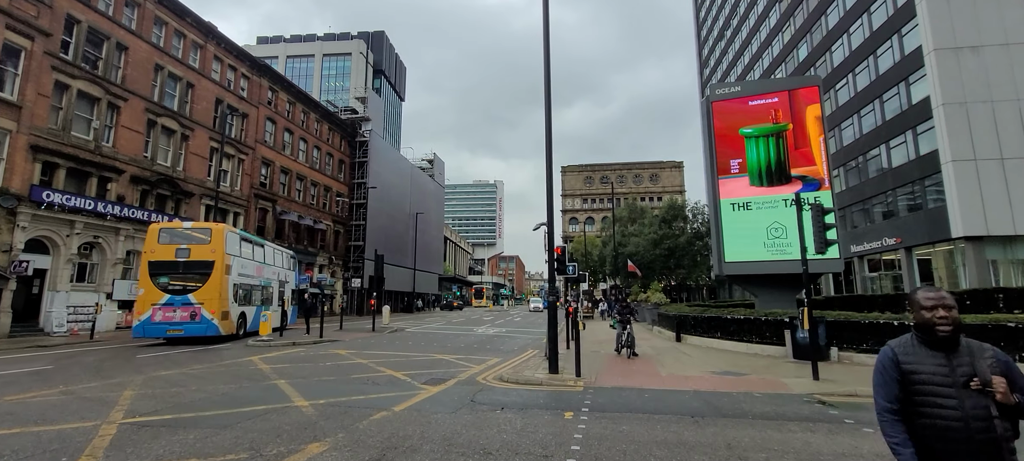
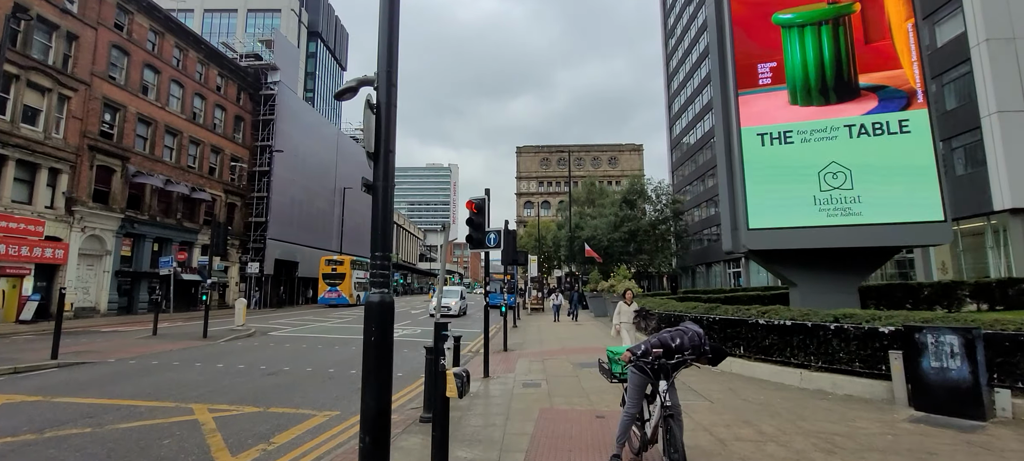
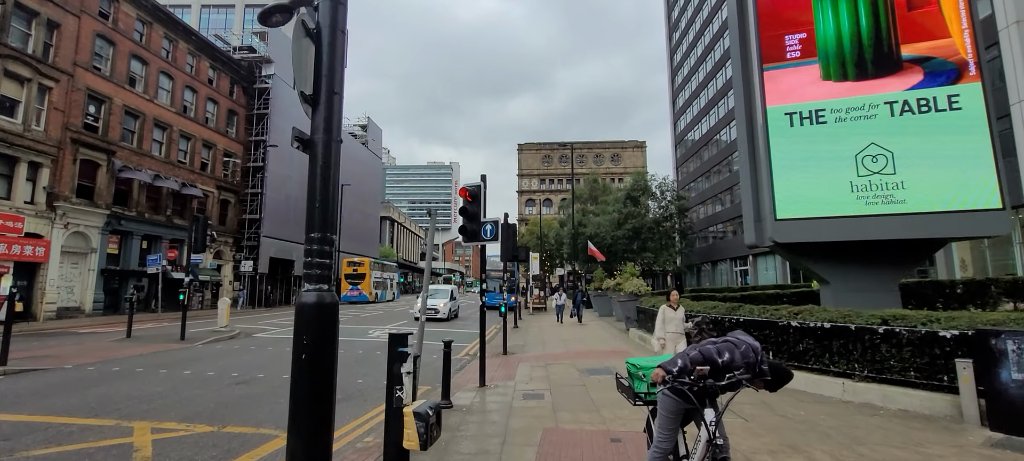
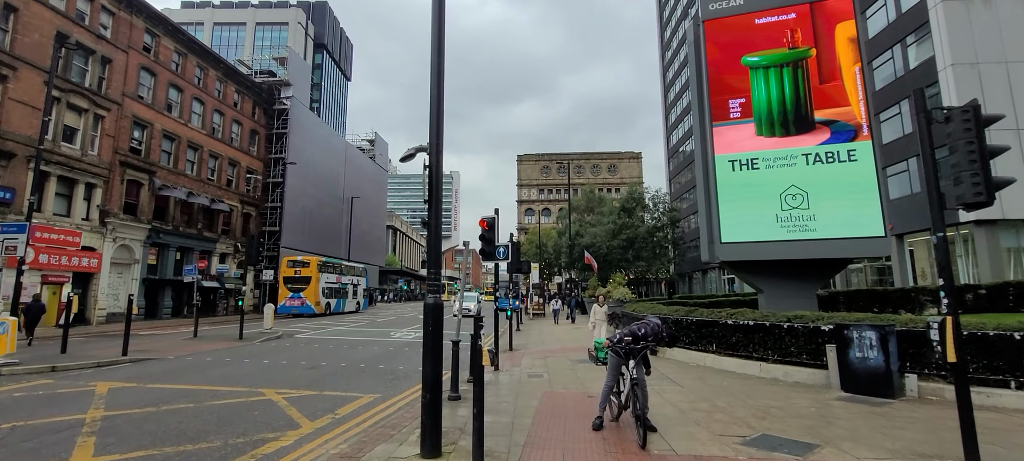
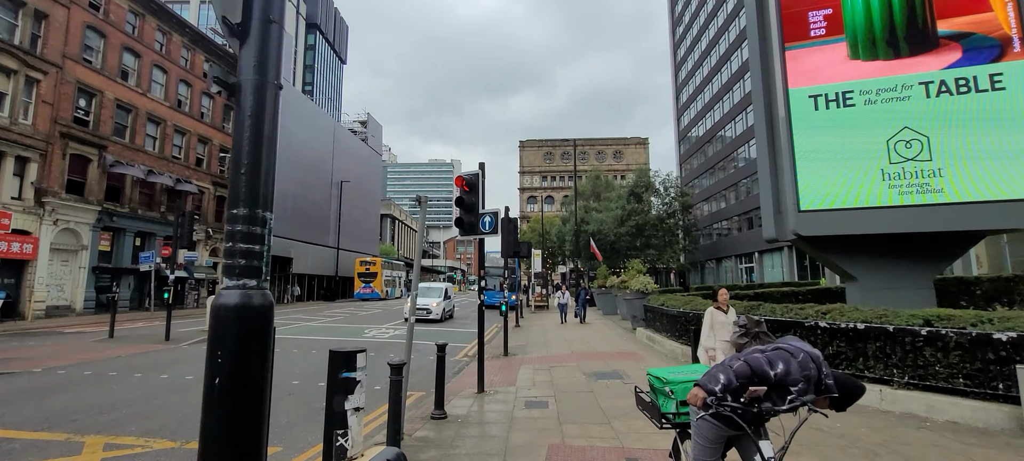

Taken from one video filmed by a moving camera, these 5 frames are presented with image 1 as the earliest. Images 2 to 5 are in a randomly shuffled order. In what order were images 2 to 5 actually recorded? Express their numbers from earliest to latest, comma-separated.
4, 2, 3, 5
